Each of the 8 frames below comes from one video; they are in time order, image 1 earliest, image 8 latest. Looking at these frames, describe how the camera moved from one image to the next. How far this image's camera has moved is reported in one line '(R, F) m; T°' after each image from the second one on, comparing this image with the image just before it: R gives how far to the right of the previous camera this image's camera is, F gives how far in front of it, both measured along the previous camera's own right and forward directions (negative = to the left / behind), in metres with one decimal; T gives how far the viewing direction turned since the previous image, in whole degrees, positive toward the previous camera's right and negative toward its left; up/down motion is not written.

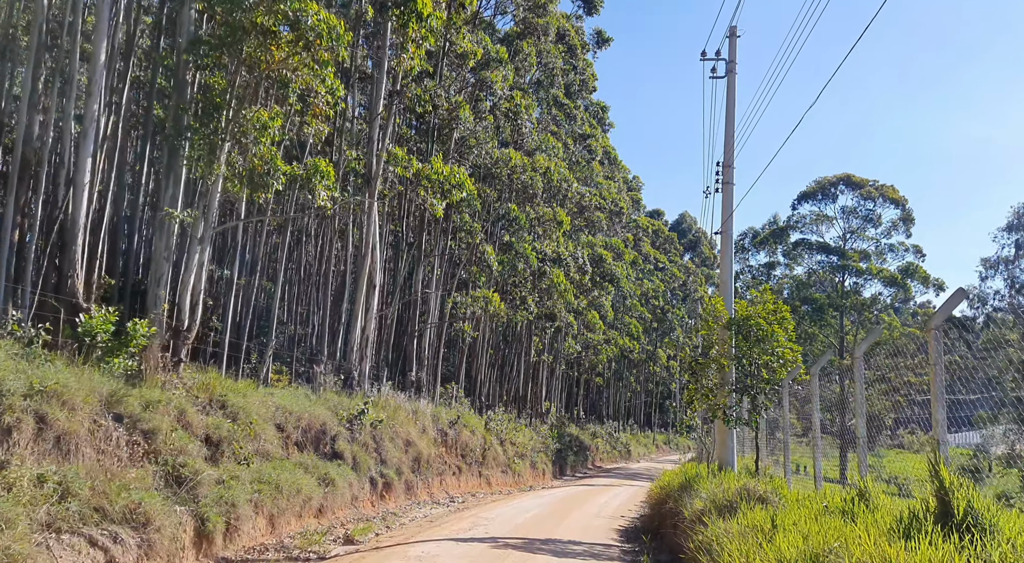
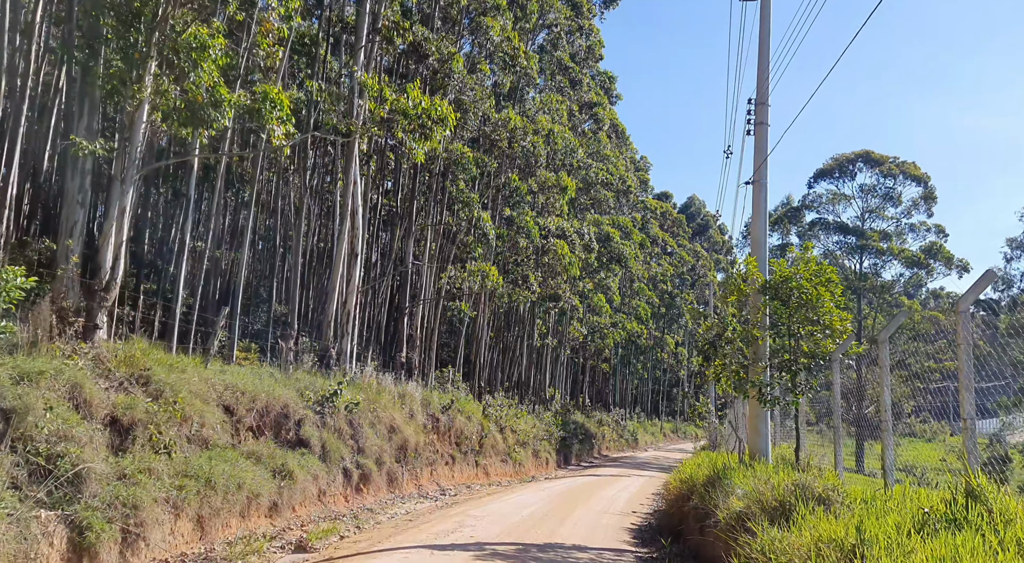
(+0.2, +2.1) m; 0°
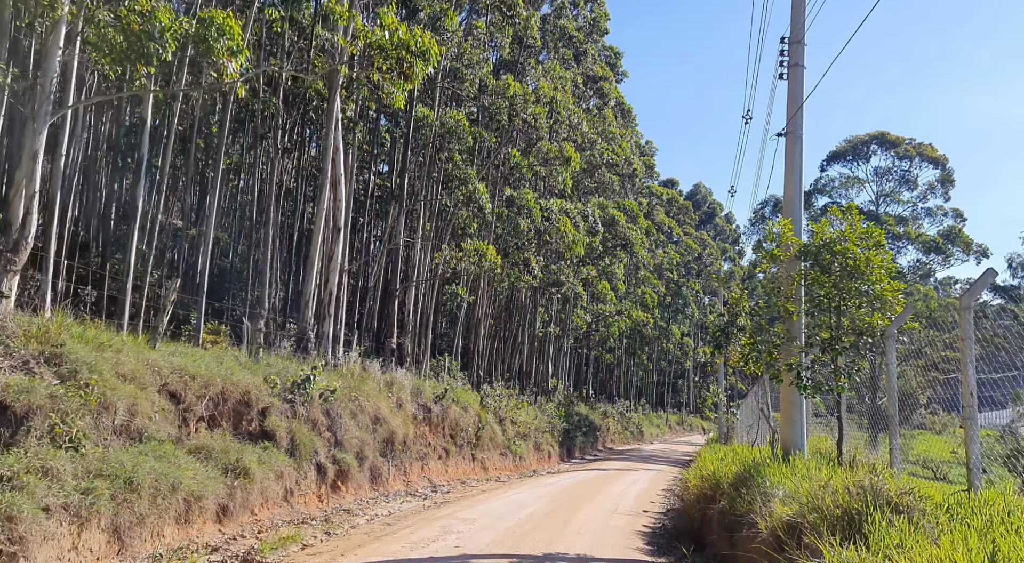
(+0.1, +1.6) m; 0°
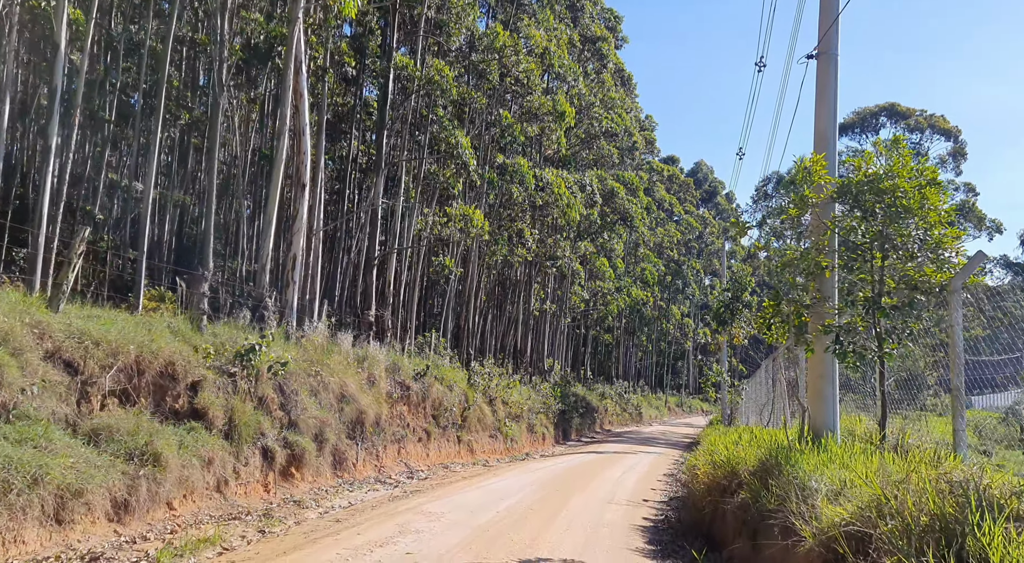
(+0.2, +1.7) m; 0°
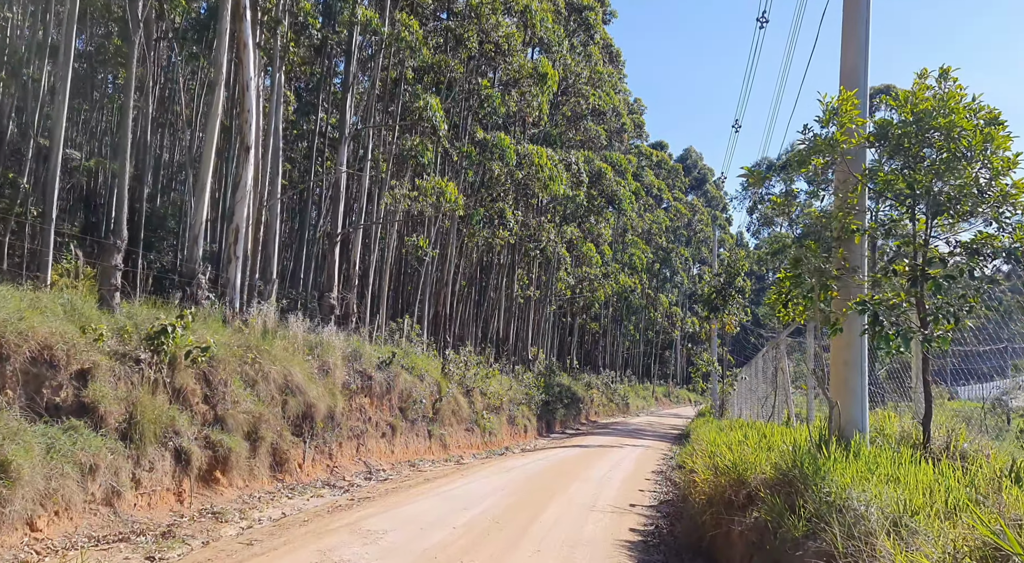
(+0.2, +1.6) m; +1°
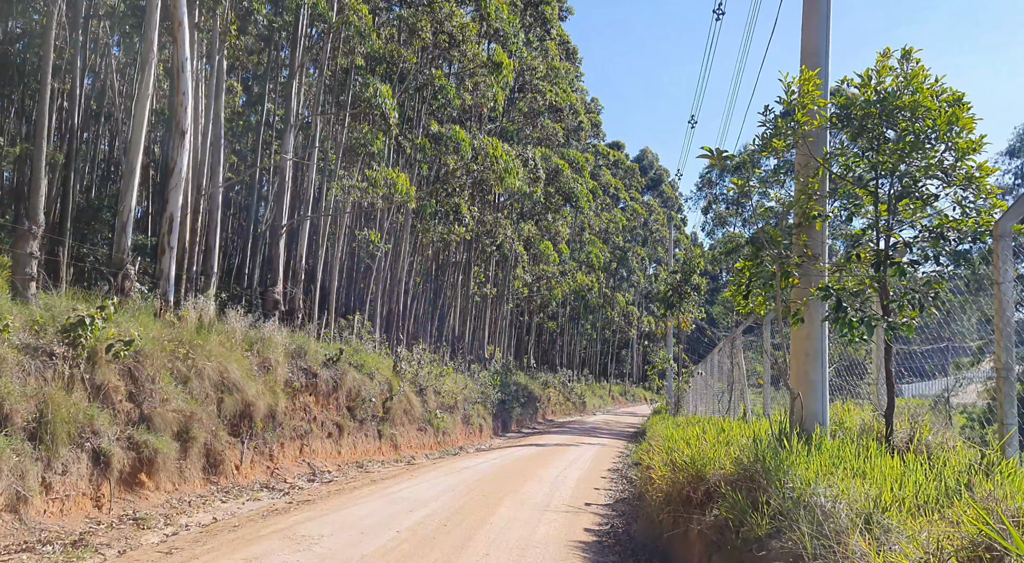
(+0.1, +0.5) m; +3°
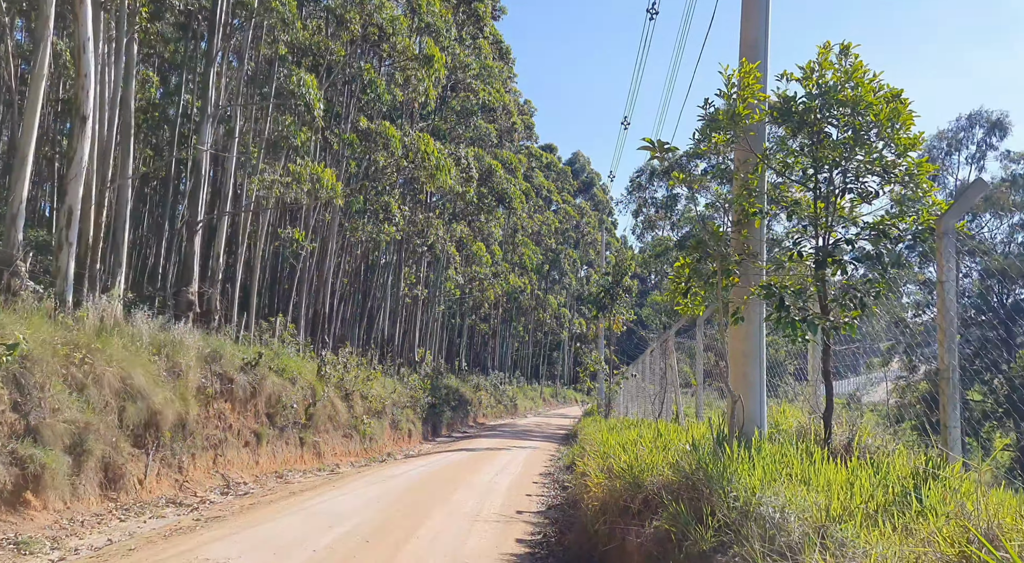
(0.0, +0.5) m; +5°
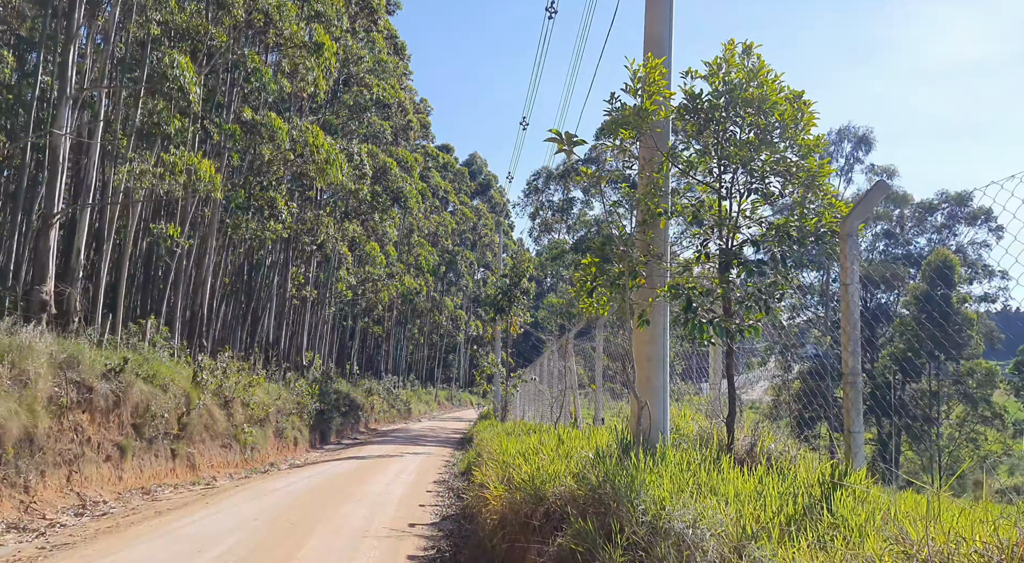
(+0.1, +0.6) m; +7°
